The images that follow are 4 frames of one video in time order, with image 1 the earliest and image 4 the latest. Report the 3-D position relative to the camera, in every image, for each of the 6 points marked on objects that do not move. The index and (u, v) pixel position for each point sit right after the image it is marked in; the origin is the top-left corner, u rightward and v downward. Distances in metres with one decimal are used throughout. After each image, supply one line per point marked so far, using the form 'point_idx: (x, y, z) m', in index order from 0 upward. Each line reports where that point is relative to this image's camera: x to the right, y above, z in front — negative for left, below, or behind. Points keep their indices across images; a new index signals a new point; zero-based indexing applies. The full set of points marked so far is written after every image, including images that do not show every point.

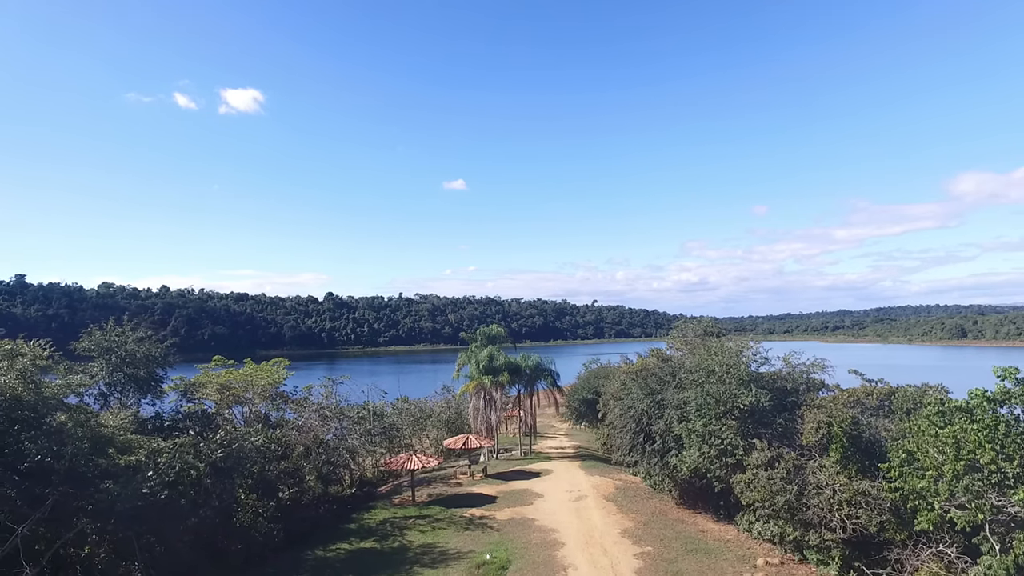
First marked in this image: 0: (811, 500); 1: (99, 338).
0: (+7.8, -5.5, +14.5) m
1: (-12.3, -1.5, +16.6) m
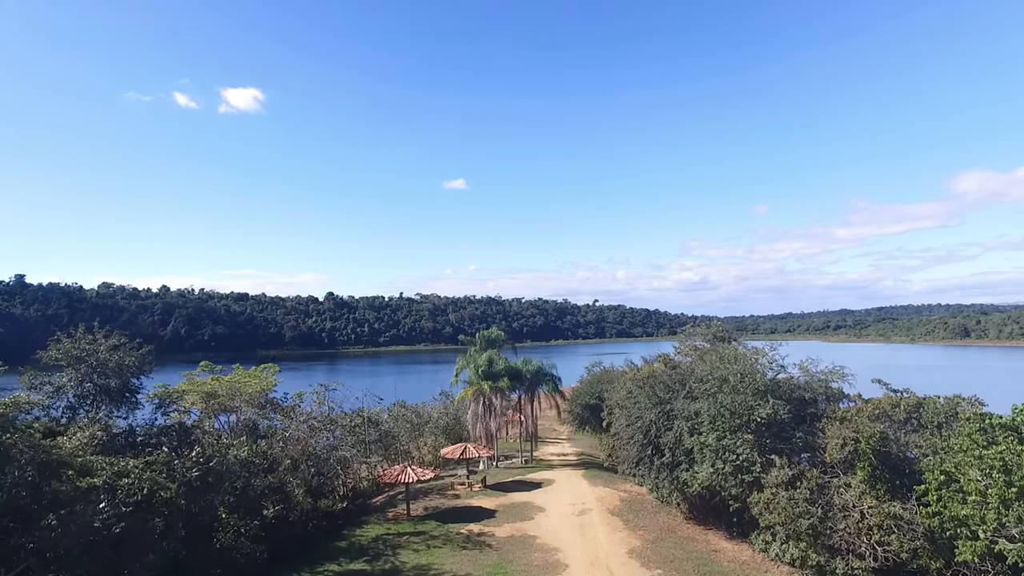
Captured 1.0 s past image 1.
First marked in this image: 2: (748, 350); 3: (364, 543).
0: (+7.7, -5.6, +13.3) m
1: (-12.3, -1.6, +15.5) m
2: (+8.2, -2.2, +19.4) m
3: (-5.0, -8.6, +18.8) m
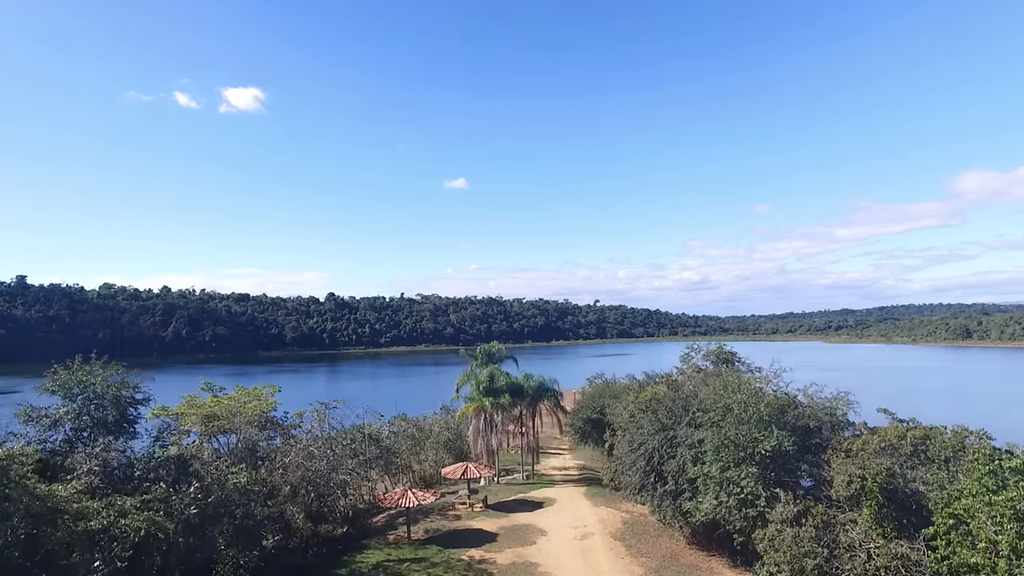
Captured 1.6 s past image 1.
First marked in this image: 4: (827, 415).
0: (+7.8, -6.5, +13.1) m
1: (-12.2, -2.5, +15.3) m
2: (+8.3, -3.0, +19.2) m
3: (-4.9, -9.4, +18.6) m
4: (+9.8, -4.0, +17.3) m
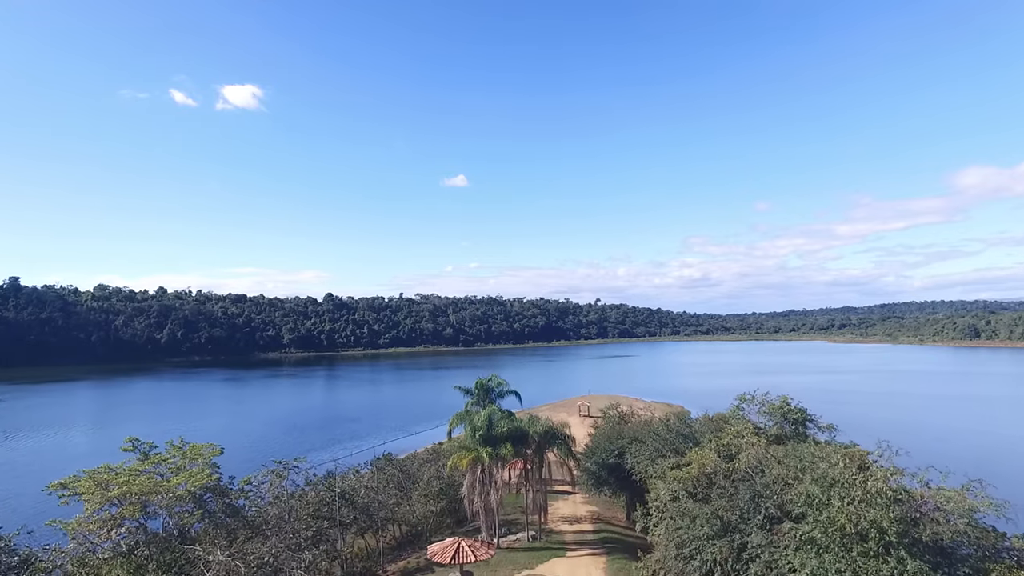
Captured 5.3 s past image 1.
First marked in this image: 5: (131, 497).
0: (+7.9, -7.7, +7.9) m
1: (-12.1, -3.7, +10.1) m
2: (+8.4, -4.2, +14.0) m
3: (-4.8, -10.6, +13.4) m
4: (+9.9, -5.2, +12.1) m
5: (-11.6, -6.4, +17.1) m
